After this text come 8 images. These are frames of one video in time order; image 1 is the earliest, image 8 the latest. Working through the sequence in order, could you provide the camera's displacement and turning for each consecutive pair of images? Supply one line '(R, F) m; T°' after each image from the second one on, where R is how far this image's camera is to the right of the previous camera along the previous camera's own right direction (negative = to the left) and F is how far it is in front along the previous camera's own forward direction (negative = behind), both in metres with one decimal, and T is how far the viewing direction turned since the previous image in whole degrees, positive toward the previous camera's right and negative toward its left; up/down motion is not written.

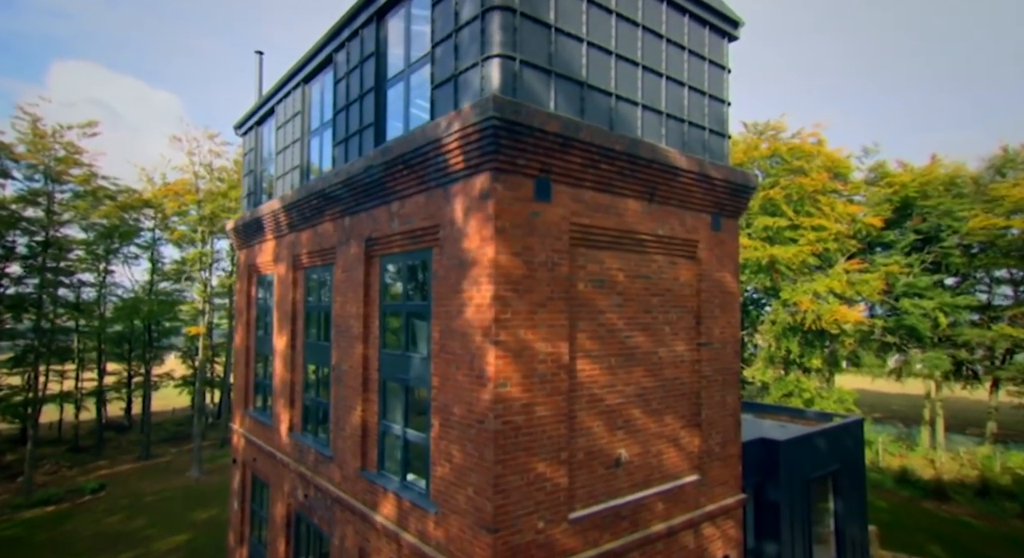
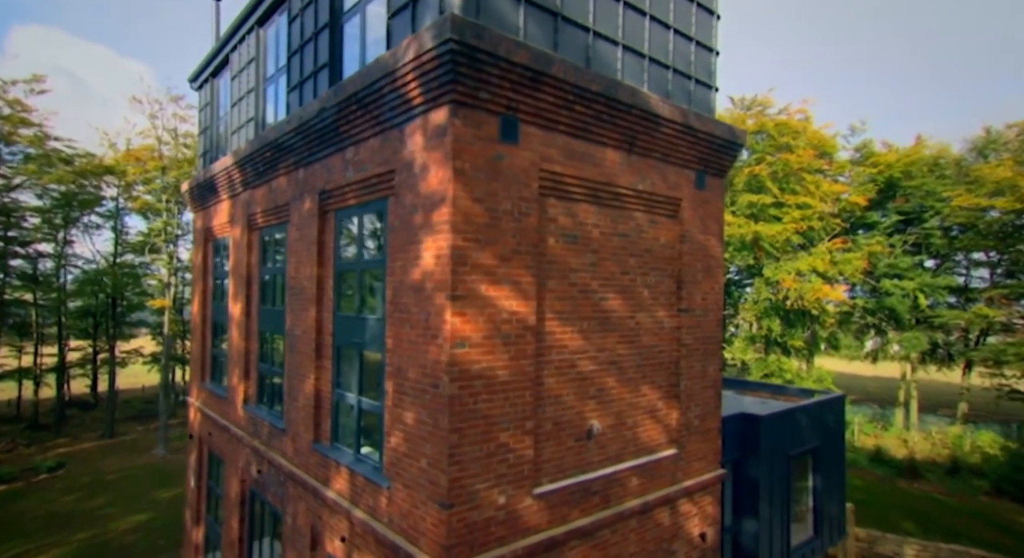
(+0.2, +0.6) m; +2°
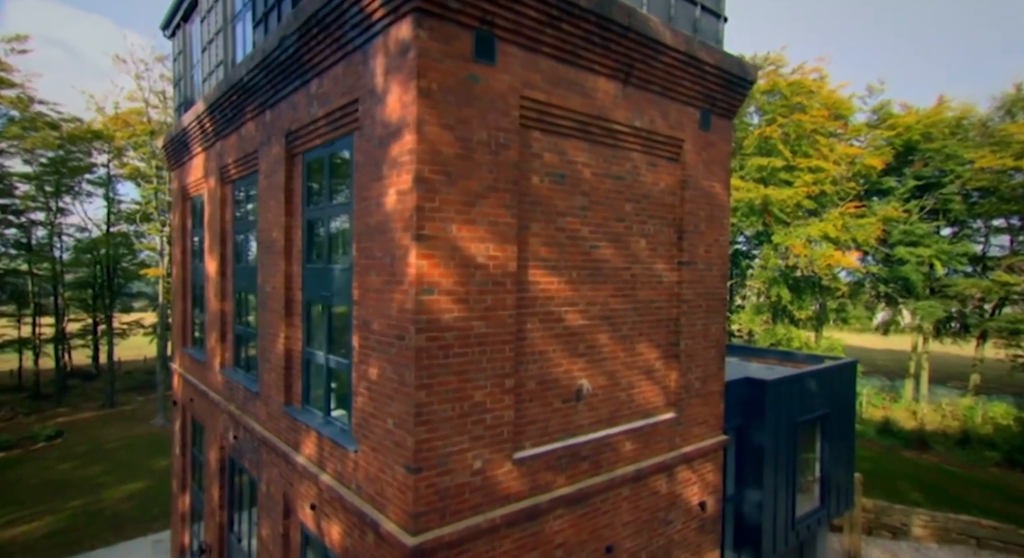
(+0.2, +0.6) m; -1°
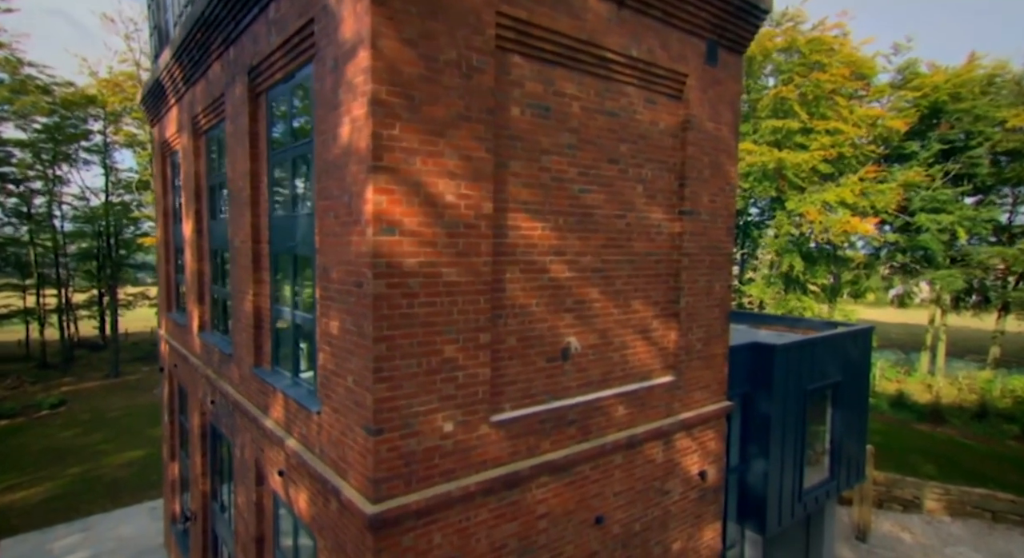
(+0.3, +0.5) m; -1°
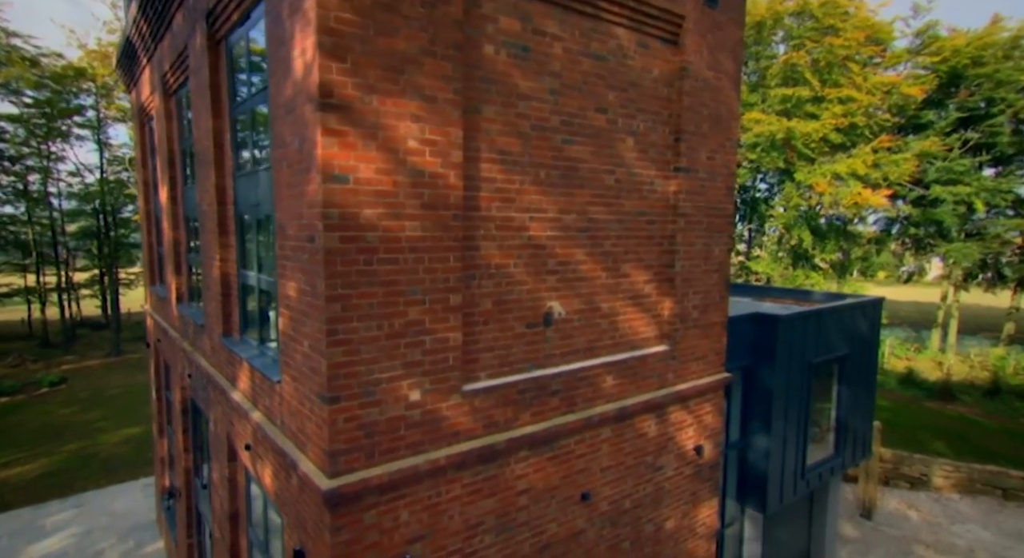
(+0.2, +0.4) m; -1°
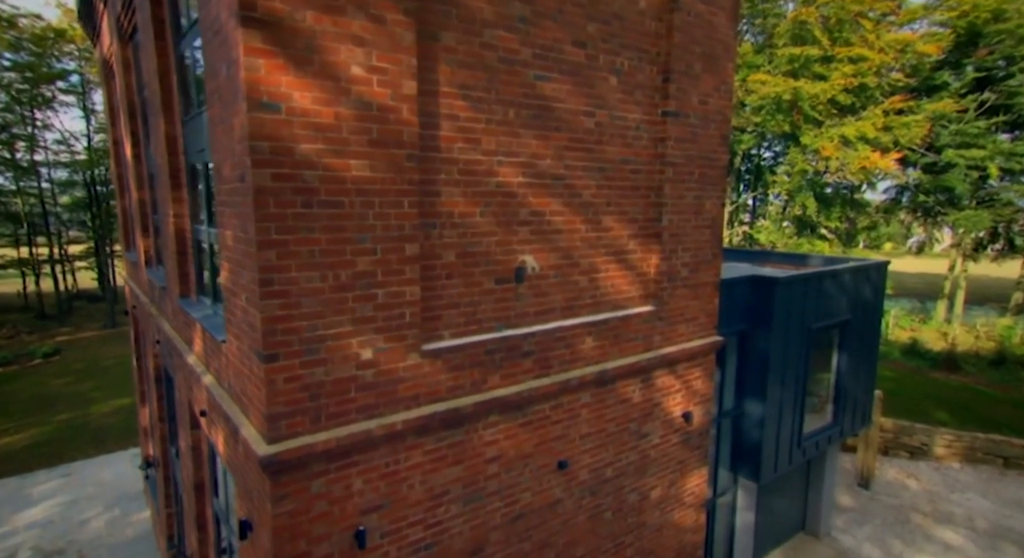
(+0.3, +0.4) m; 0°
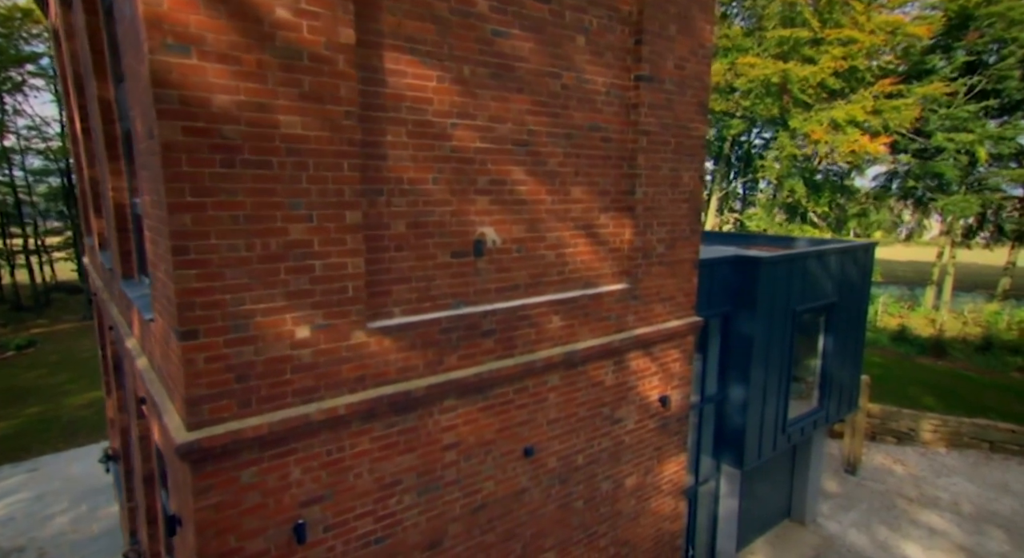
(+0.2, +0.3) m; +1°
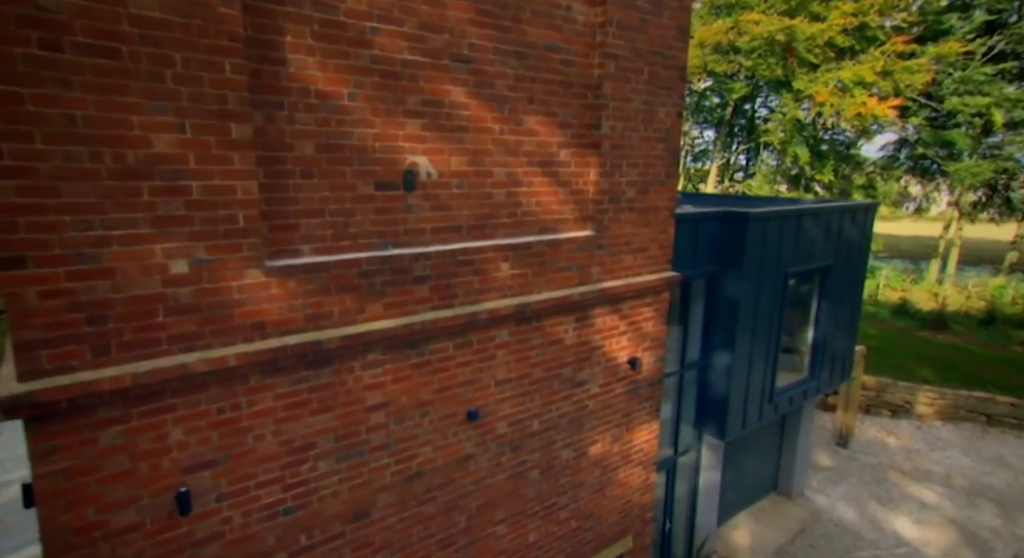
(+0.4, +0.5) m; 0°
